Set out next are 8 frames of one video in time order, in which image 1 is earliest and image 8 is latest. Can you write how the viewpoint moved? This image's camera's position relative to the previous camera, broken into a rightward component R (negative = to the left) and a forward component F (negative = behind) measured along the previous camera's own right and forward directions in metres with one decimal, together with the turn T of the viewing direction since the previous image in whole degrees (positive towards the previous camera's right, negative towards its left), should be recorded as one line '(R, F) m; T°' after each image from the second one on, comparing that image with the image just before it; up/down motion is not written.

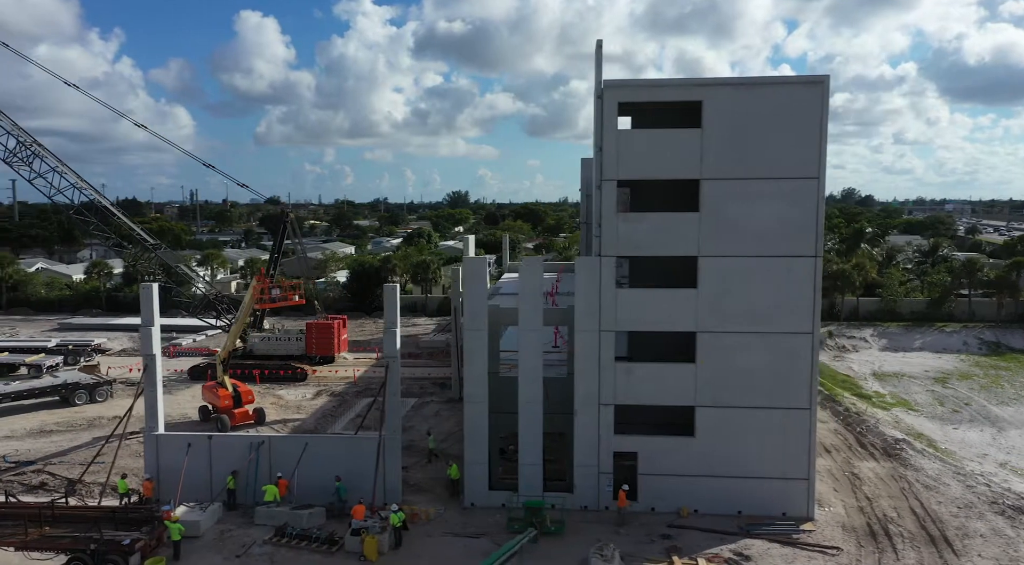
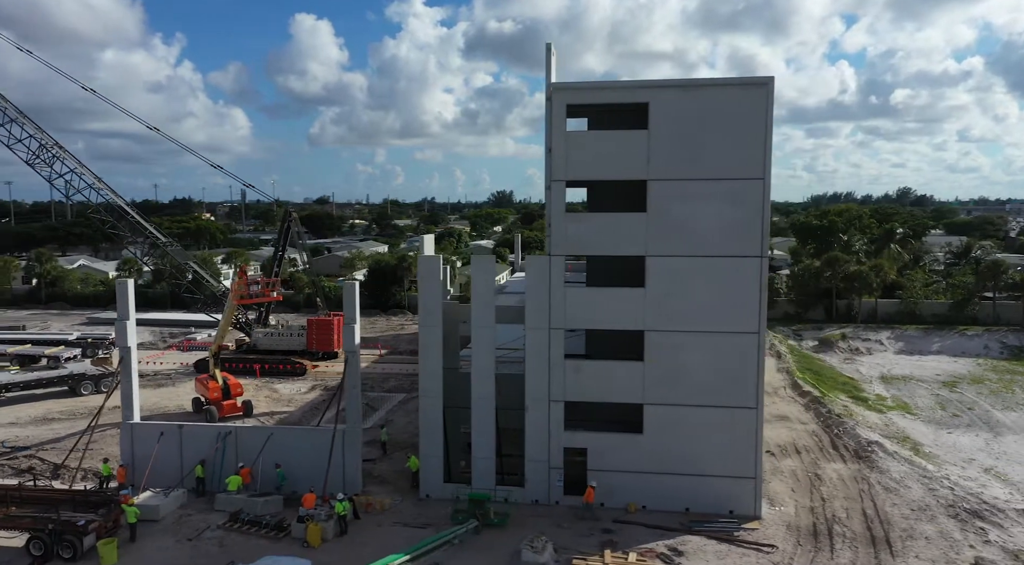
(+2.9, -0.5) m; -3°
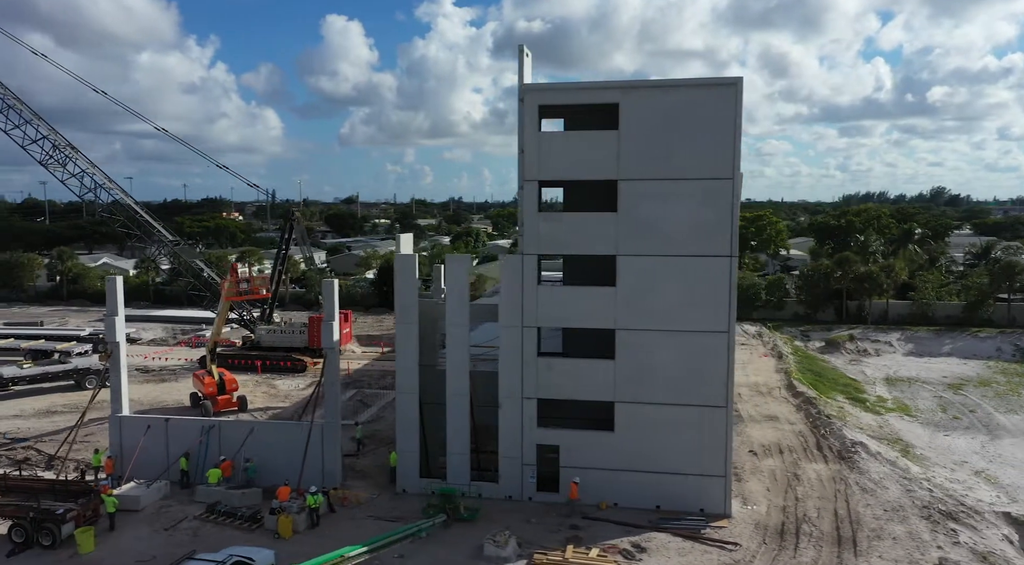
(+1.6, -0.3) m; -2°
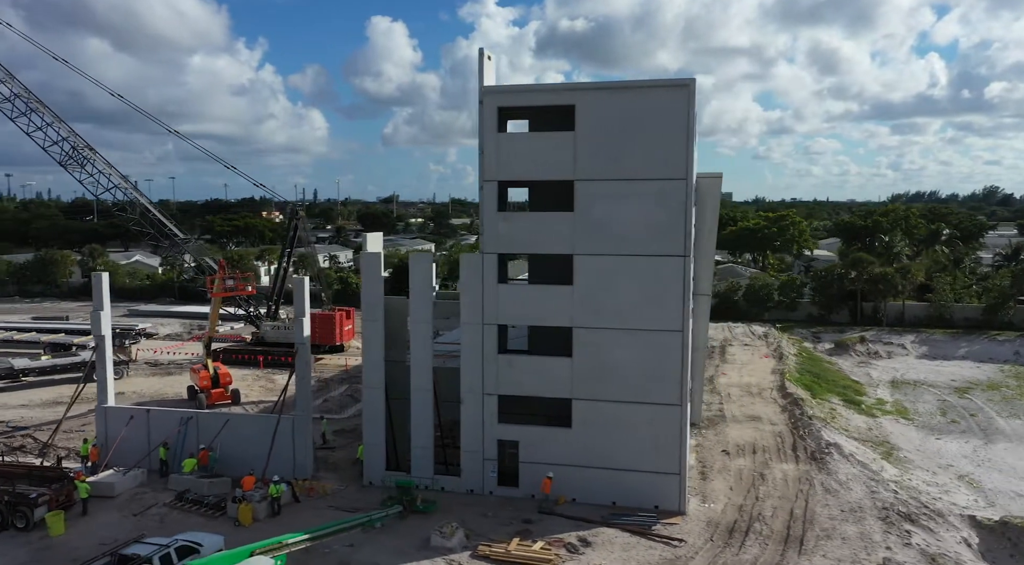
(+2.5, -0.4) m; -3°
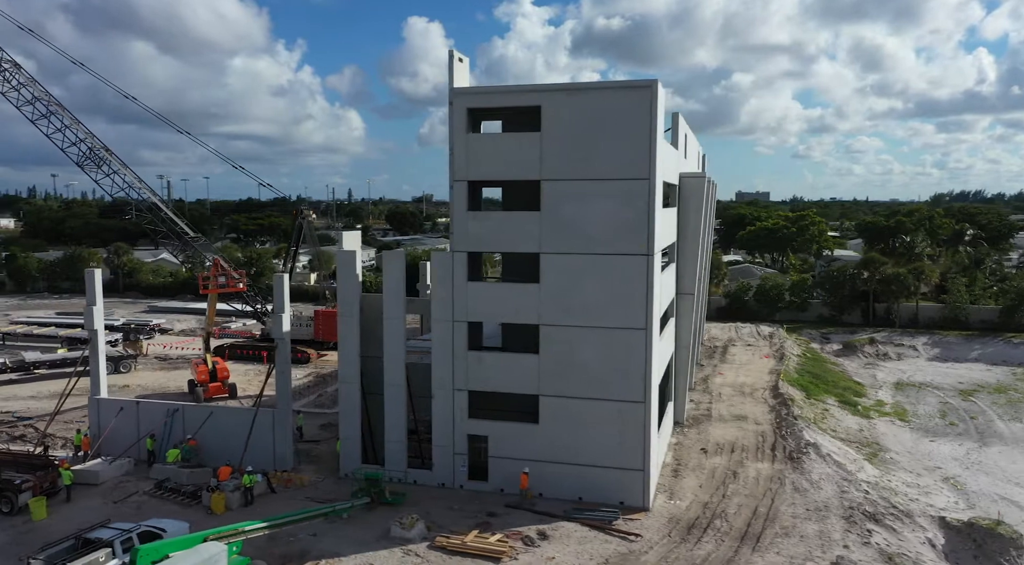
(+2.0, -0.4) m; -2°
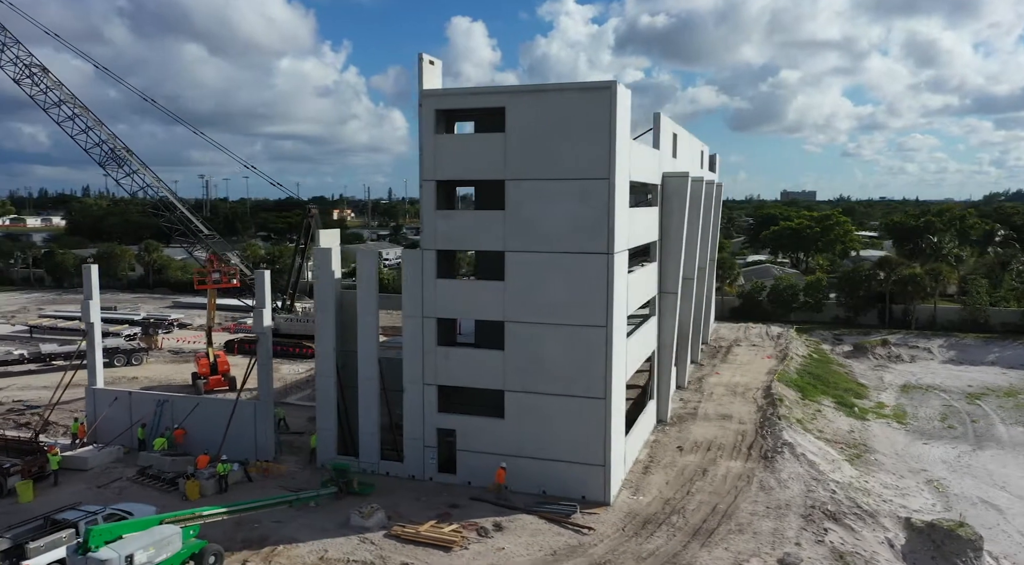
(+2.3, -0.5) m; -3°
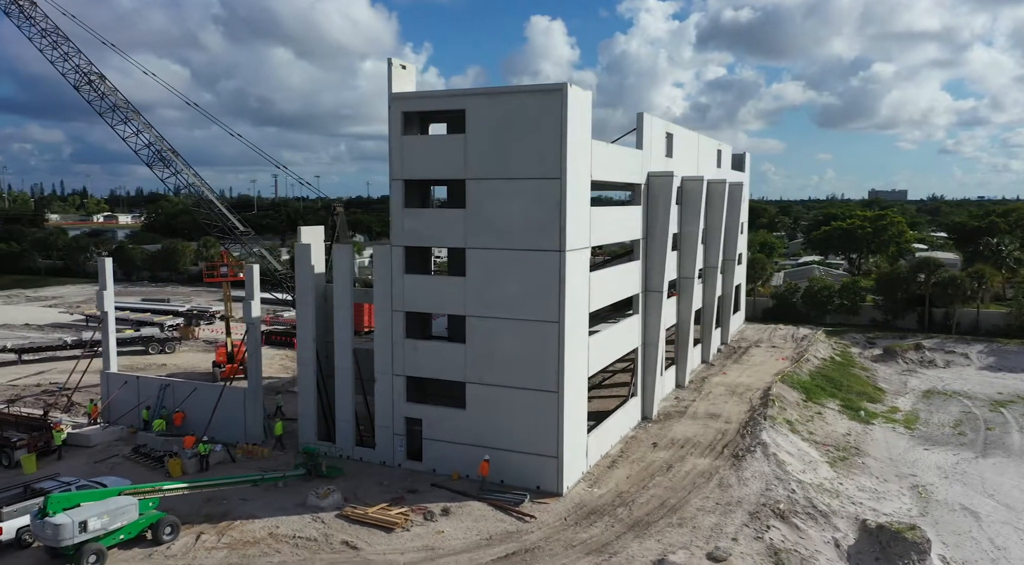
(+3.6, -0.7) m; -5°
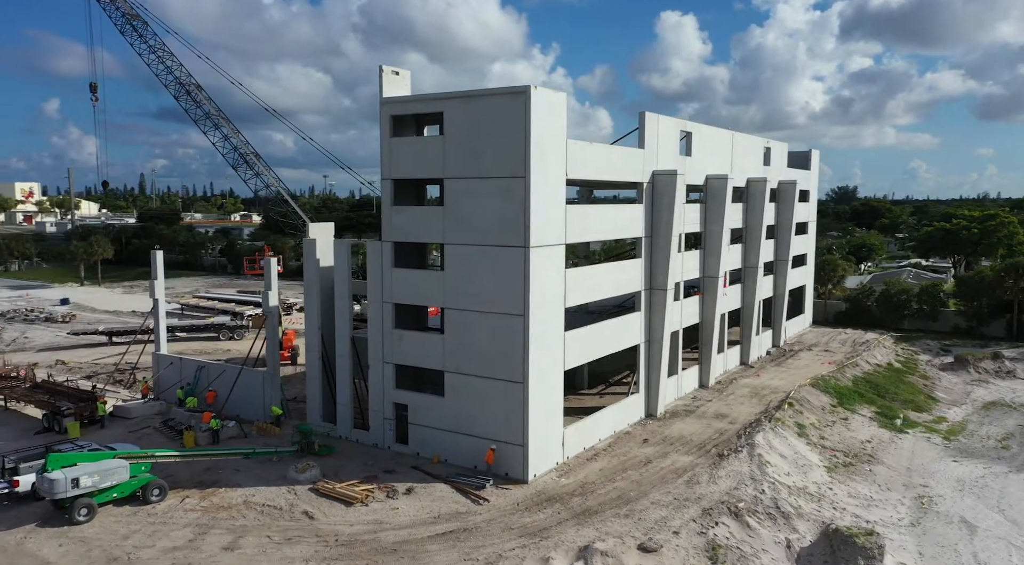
(+4.9, -0.8) m; -8°
